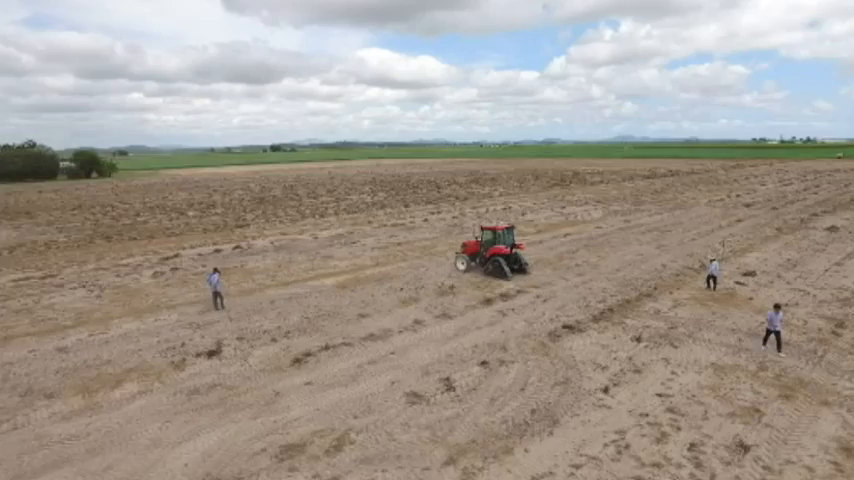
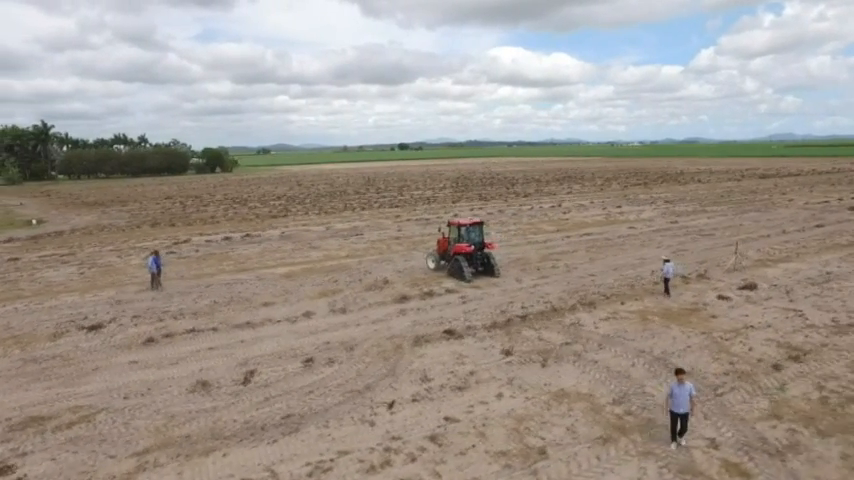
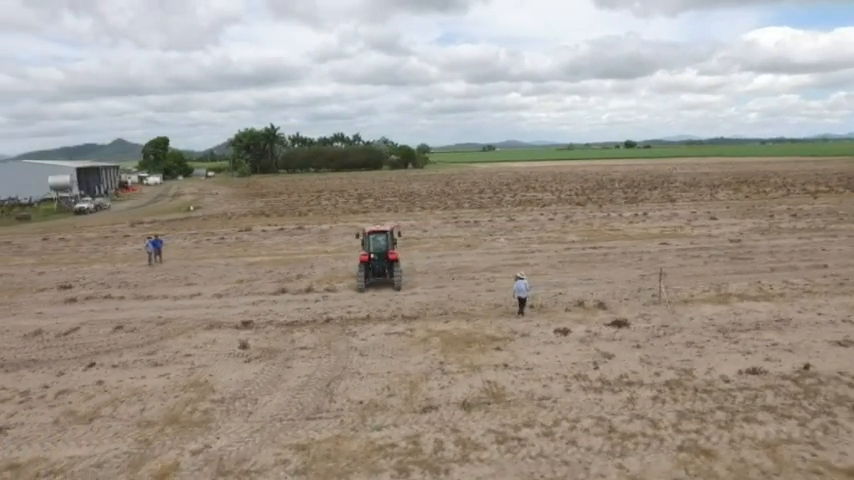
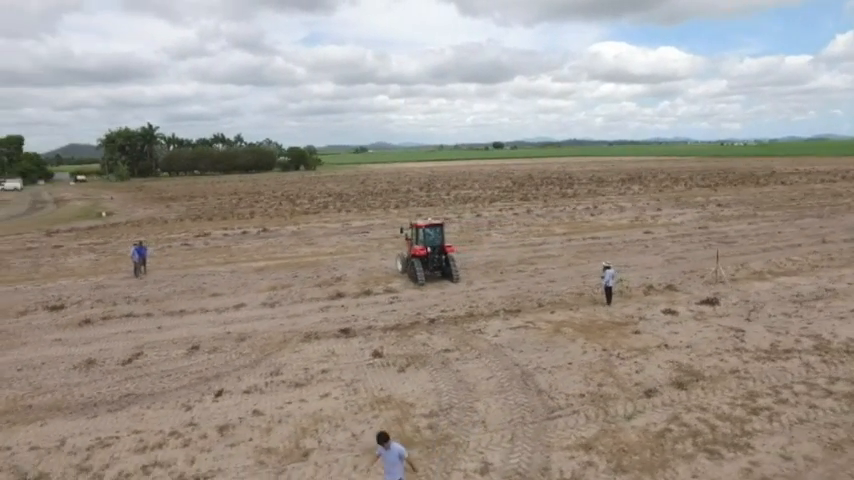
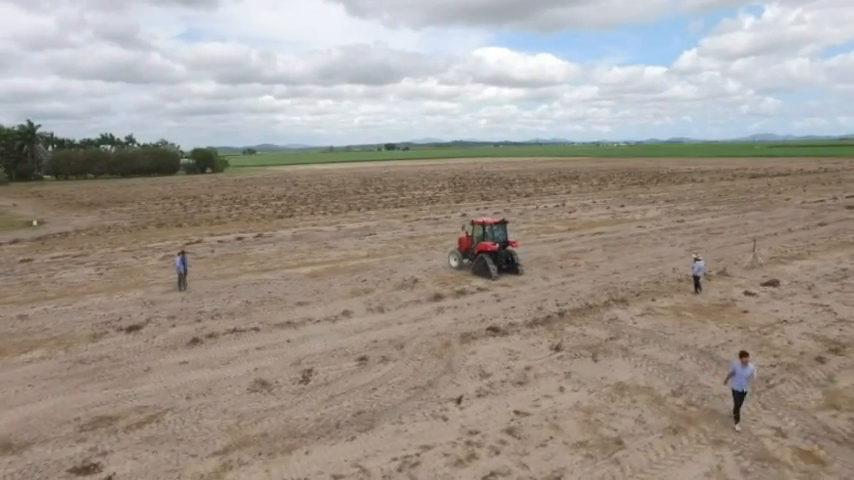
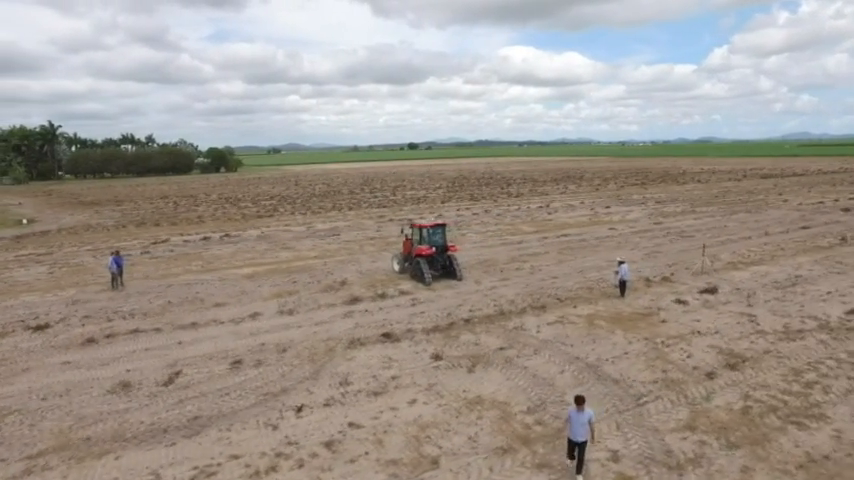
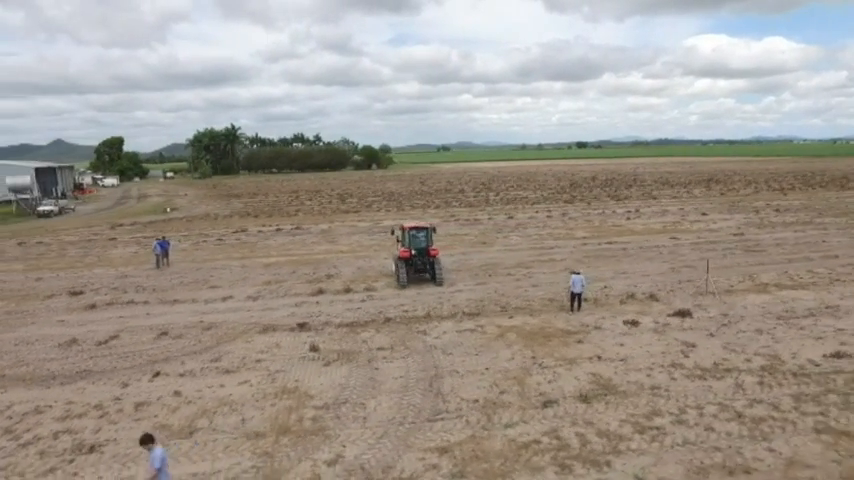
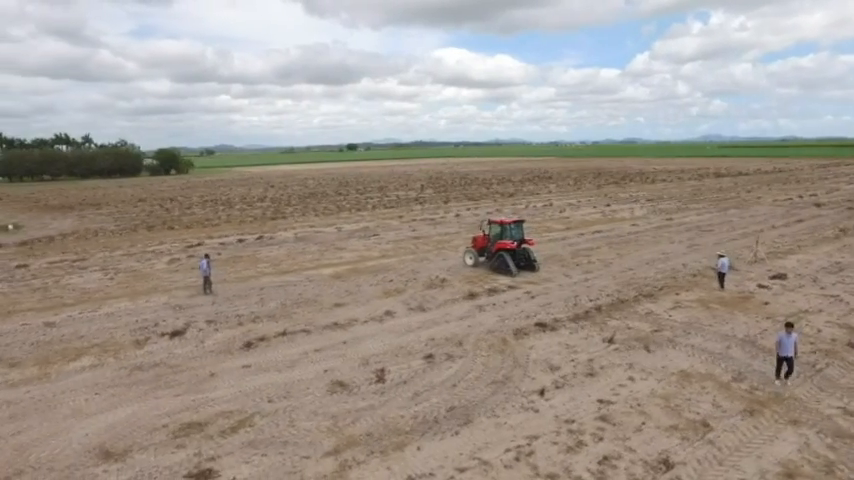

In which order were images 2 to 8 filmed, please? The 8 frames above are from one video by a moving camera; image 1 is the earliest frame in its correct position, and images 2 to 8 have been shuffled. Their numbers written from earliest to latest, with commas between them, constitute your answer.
8, 5, 2, 6, 4, 7, 3
